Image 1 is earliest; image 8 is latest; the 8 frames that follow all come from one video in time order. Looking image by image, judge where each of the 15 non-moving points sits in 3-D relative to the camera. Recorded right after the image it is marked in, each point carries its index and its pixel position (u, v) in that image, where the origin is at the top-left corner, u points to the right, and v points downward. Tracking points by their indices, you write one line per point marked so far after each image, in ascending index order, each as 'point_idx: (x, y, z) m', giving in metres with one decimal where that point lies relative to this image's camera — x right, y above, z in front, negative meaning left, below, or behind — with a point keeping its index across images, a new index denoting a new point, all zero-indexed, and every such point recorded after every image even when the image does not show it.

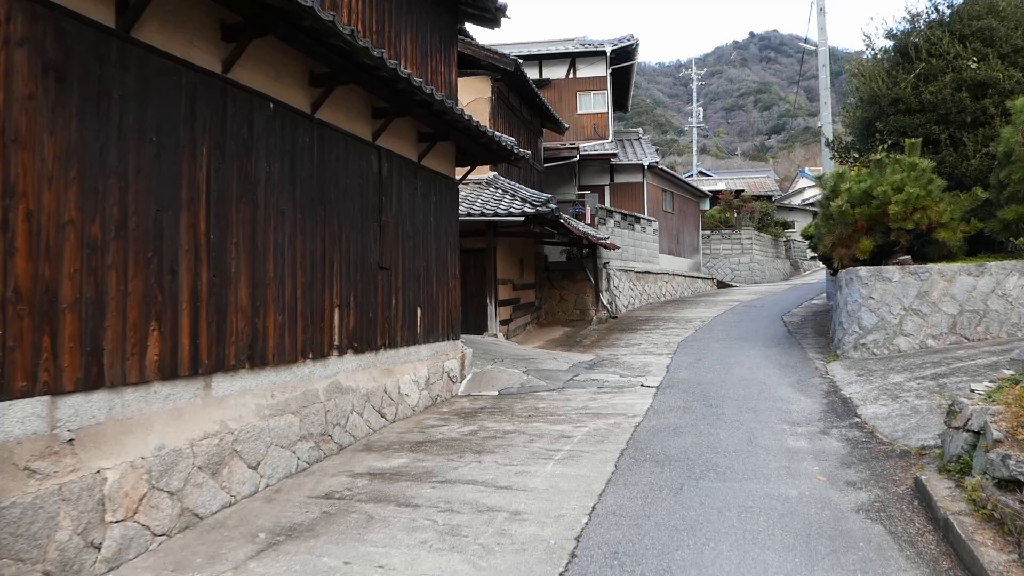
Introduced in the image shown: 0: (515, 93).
0: (+0.1, +4.4, +15.2) m
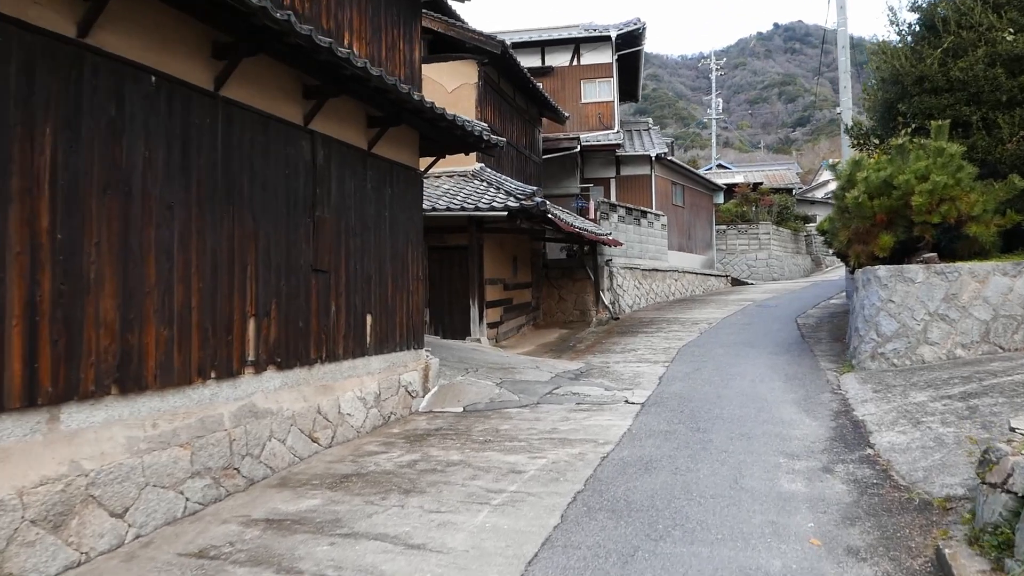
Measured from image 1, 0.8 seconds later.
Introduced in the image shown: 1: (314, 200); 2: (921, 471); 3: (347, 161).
0: (-0.1, +4.4, +14.2) m
1: (-1.8, +0.8, +6.3) m
2: (+2.9, -1.3, +4.8) m
3: (-1.7, +1.3, +6.8) m
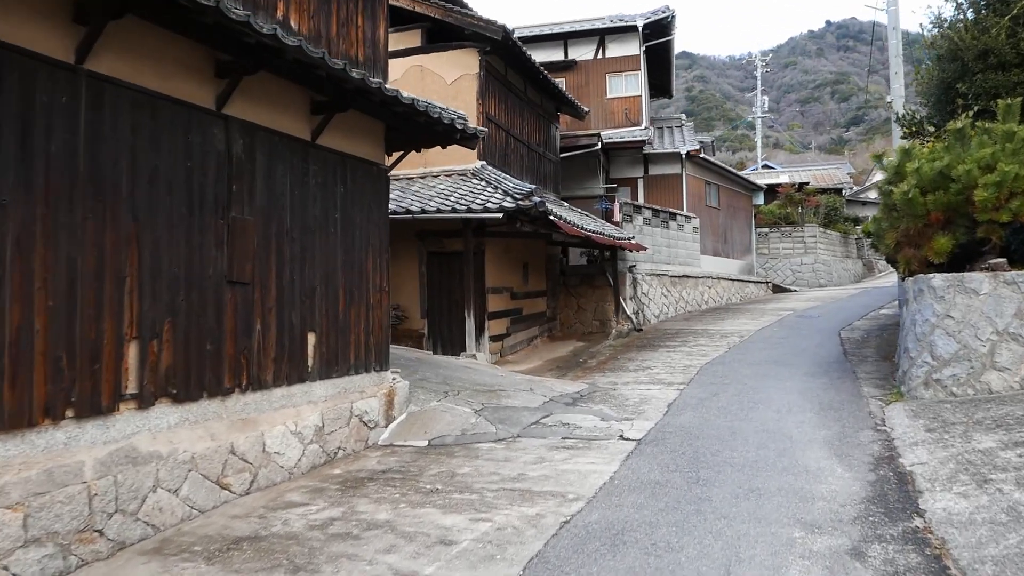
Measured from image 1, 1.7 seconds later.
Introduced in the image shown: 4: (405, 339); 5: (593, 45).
0: (0.0, +4.2, +13.1) m
1: (-2.2, +0.7, +5.3) m
2: (+2.4, -1.4, +3.4) m
3: (-2.0, +1.2, +5.8) m
4: (-1.9, -0.9, +12.0) m
5: (+2.3, +6.9, +19.2) m
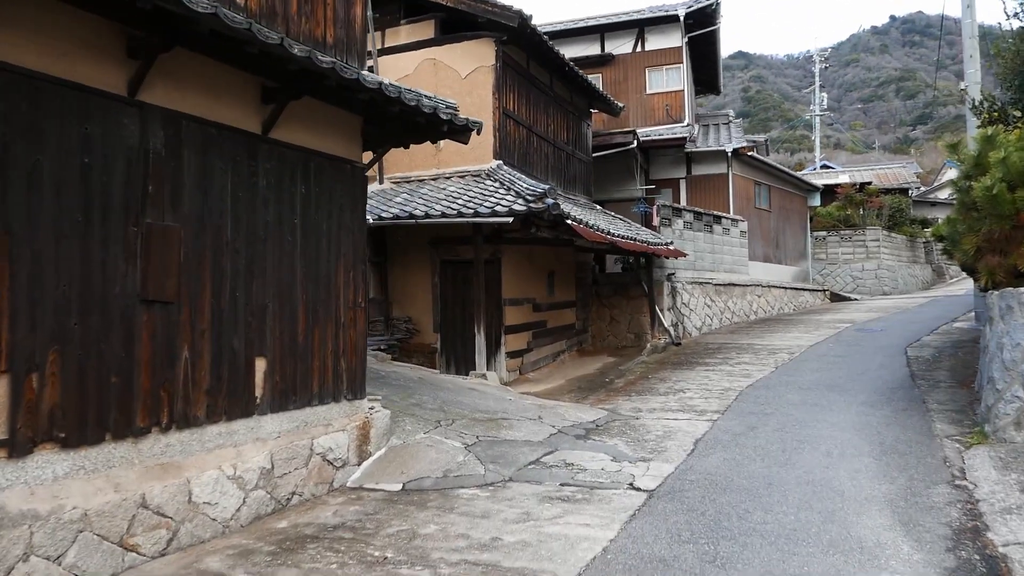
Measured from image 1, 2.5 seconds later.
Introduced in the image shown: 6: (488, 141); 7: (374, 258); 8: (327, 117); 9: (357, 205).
0: (+0.5, +4.0, +12.1) m
1: (-2.4, +0.6, +4.4) m
2: (+2.1, -1.5, +2.2) m
3: (-2.1, +1.0, +4.9) m
4: (-1.6, -1.1, +11.1) m
5: (+3.2, +6.6, +18.1) m
6: (-0.4, +2.3, +10.6) m
7: (-2.3, +0.5, +11.3) m
8: (-1.6, +1.5, +5.9) m
9: (-1.4, +0.8, +6.2) m
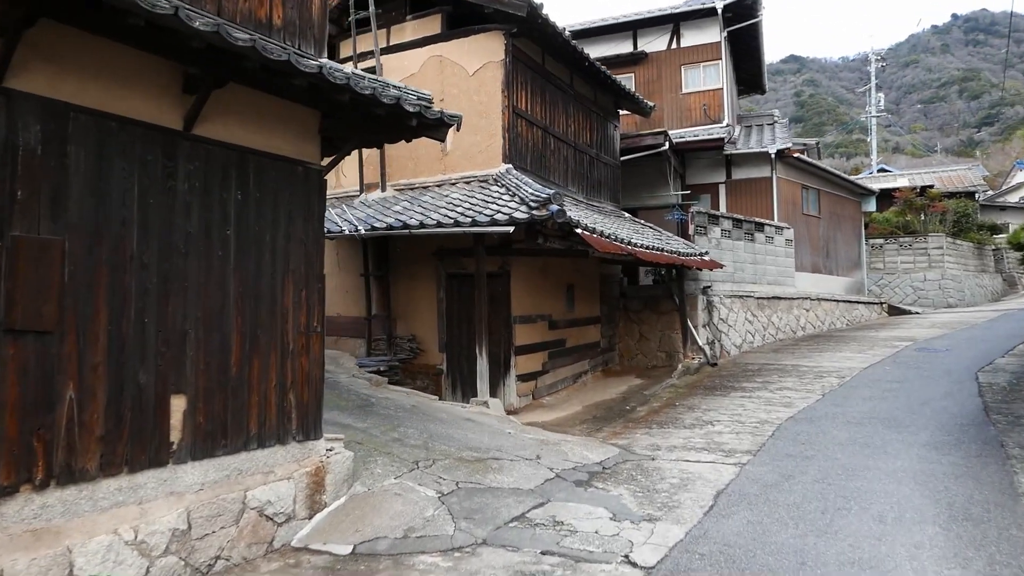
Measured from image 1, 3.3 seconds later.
0: (+0.7, +3.8, +11.1) m
1: (-2.7, +0.4, +3.6) m
2: (+1.6, -1.6, +1.1) m
3: (-2.4, +0.9, +4.1) m
4: (-1.4, -1.3, +10.2) m
5: (+3.8, +6.3, +16.9) m
6: (-0.2, +2.1, +9.7) m
7: (-2.1, +0.3, +10.5) m
8: (-1.8, +1.3, +5.1) m
9: (-1.6, +0.6, +5.4) m
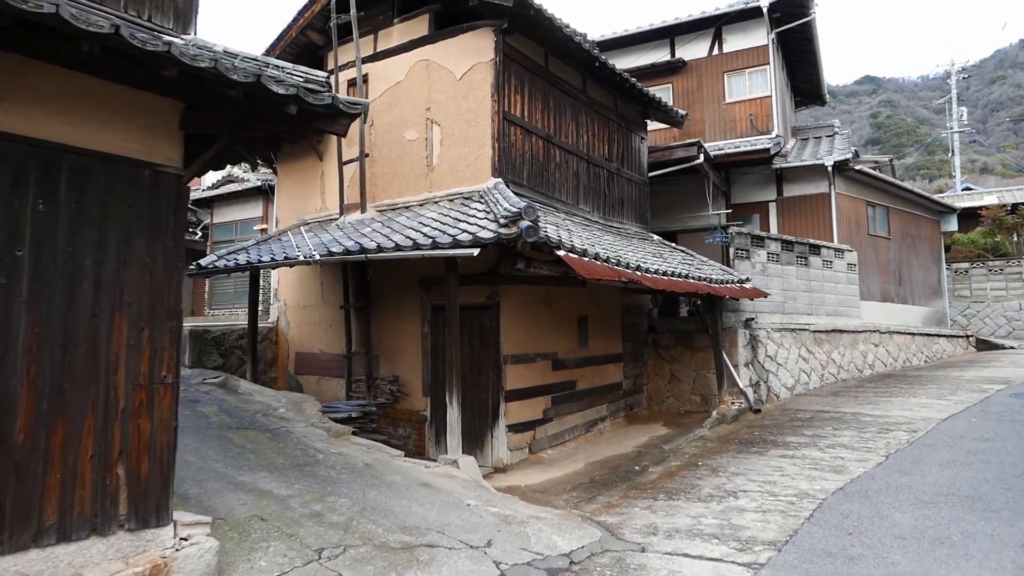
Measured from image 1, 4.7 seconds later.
0: (+0.7, +3.3, +9.8) m
1: (-3.4, +0.3, +2.5) m
2: (+0.7, -1.6, -0.5) m
3: (-3.0, +0.7, +3.0) m
4: (-1.4, -1.8, +8.9) m
5: (+4.4, +5.6, +15.4) m
6: (-0.3, +1.6, +8.4) m
7: (-2.1, -0.2, +9.3) m
8: (-2.3, +1.1, +3.9) m
9: (-2.1, +0.4, +4.1) m
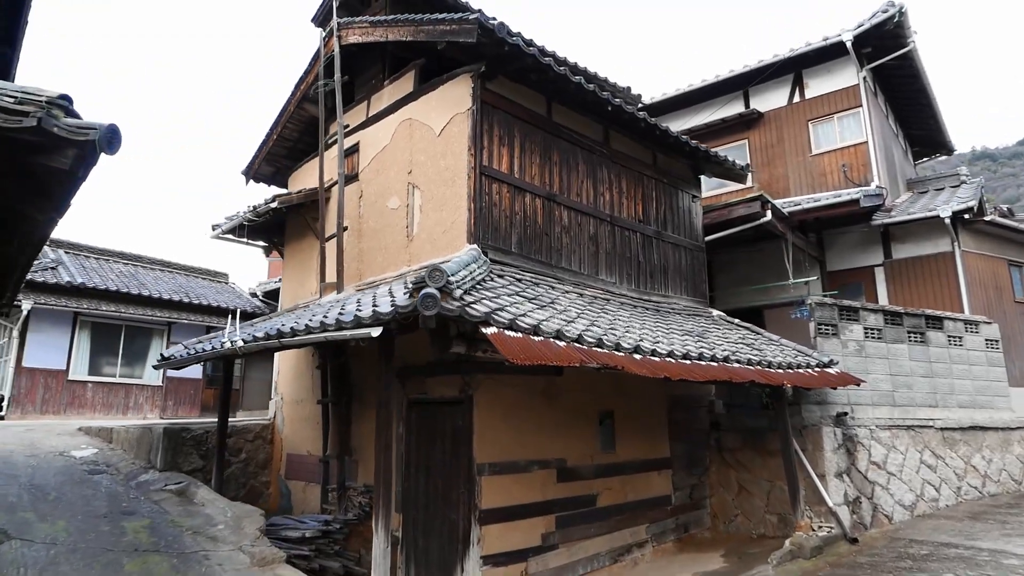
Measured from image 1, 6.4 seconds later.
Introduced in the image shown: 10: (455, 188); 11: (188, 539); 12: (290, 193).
0: (+0.8, +2.2, +8.4) m
1: (-4.6, 0.0, +1.7) m
2: (-1.3, -1.4, -2.3) m
3: (-4.2, +0.4, +2.2) m
4: (-1.5, -2.8, +7.3) m
5: (+5.4, +4.0, +13.4) m
6: (-0.5, +0.7, +7.0) m
7: (-2.1, -1.3, +8.0) m
8: (-3.4, +0.7, +3.0) m
9: (-3.1, -0.1, +3.1) m
10: (-0.6, +1.1, +7.2) m
11: (-3.1, -2.4, +6.4) m
12: (-2.9, +1.2, +8.9) m
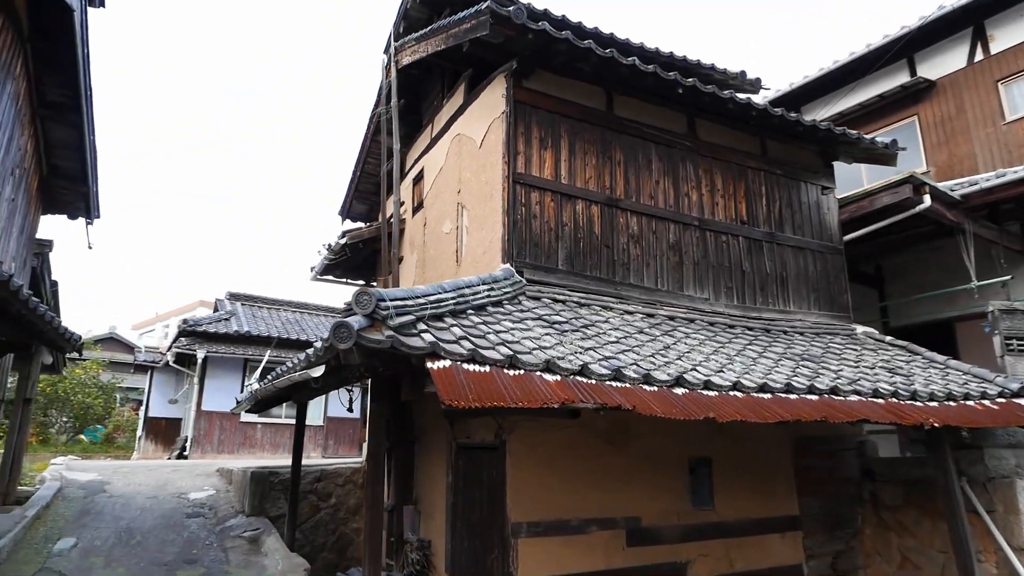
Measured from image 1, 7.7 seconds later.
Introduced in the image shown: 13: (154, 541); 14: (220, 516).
0: (+1.4, +2.0, +7.2) m
1: (-5.5, -0.3, +2.2) m
2: (-3.4, -1.3, -2.6) m
3: (-5.0, +0.1, +2.5) m
4: (-0.8, -3.1, +6.5) m
5: (+7.2, +3.8, +10.8) m
6: (-0.1, +0.5, +6.2) m
7: (-1.3, -1.7, +7.4) m
8: (-4.0, +0.4, +3.1) m
9: (-3.7, -0.3, +3.1) m
10: (-0.2, +0.8, +6.4) m
11: (-2.6, -2.8, +6.1) m
12: (-1.9, +0.8, +8.7) m
13: (-3.9, -2.8, +7.4) m
14: (-3.7, -2.9, +8.5) m
